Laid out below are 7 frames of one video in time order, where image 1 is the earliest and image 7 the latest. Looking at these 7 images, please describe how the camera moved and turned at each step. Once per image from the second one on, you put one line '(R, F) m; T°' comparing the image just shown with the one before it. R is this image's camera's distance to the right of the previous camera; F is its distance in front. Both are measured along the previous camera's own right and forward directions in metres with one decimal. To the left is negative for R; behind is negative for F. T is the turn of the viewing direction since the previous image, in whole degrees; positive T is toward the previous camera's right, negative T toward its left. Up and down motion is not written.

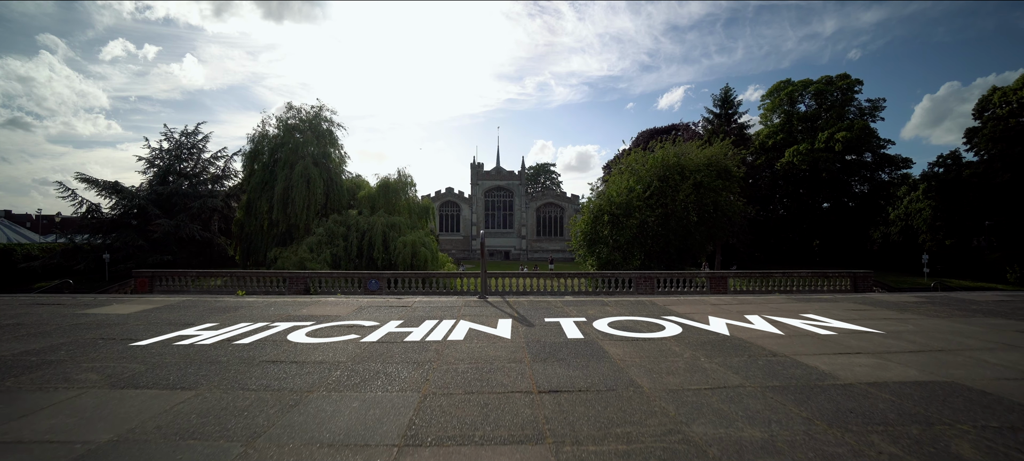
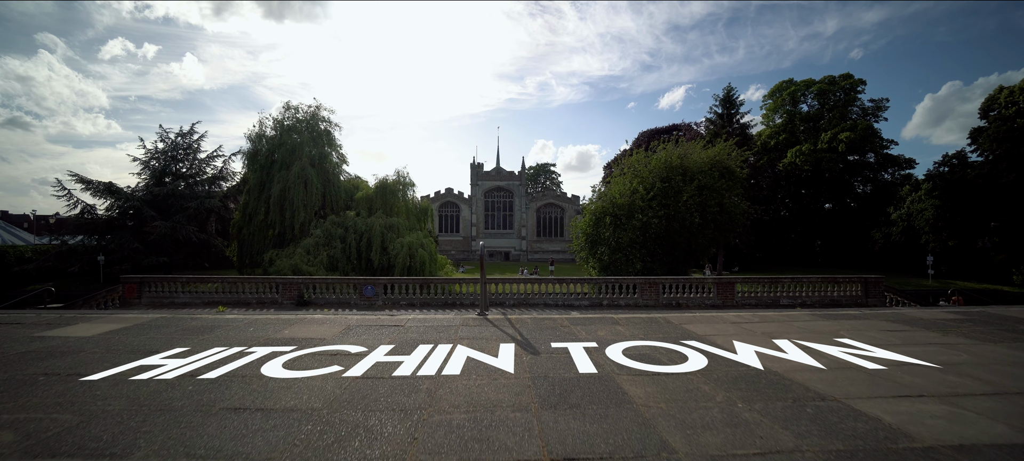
(0.0, +0.5) m; 0°
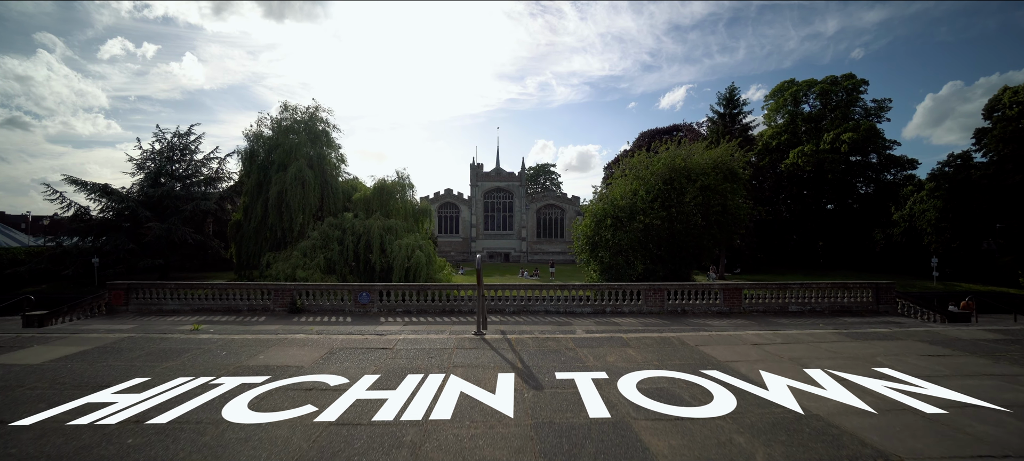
(0.0, +0.5) m; 0°
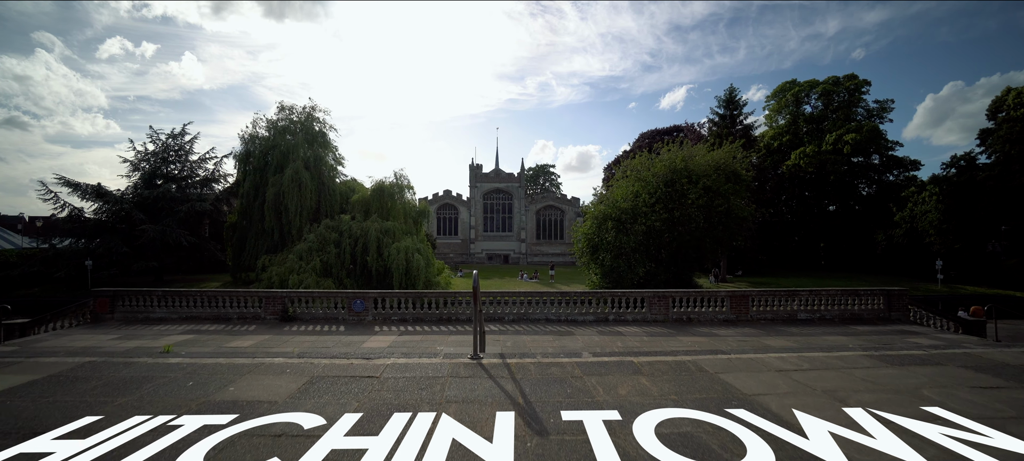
(0.0, +0.4) m; 0°
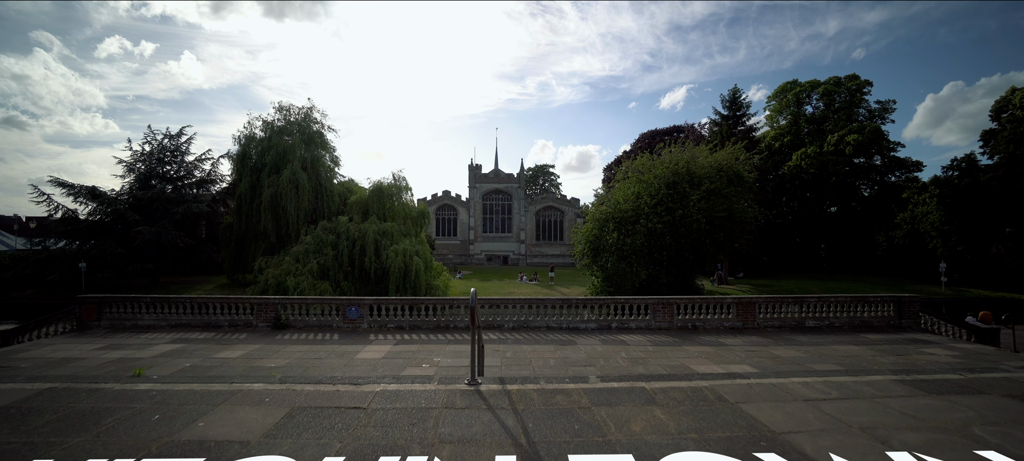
(0.0, +0.4) m; 0°
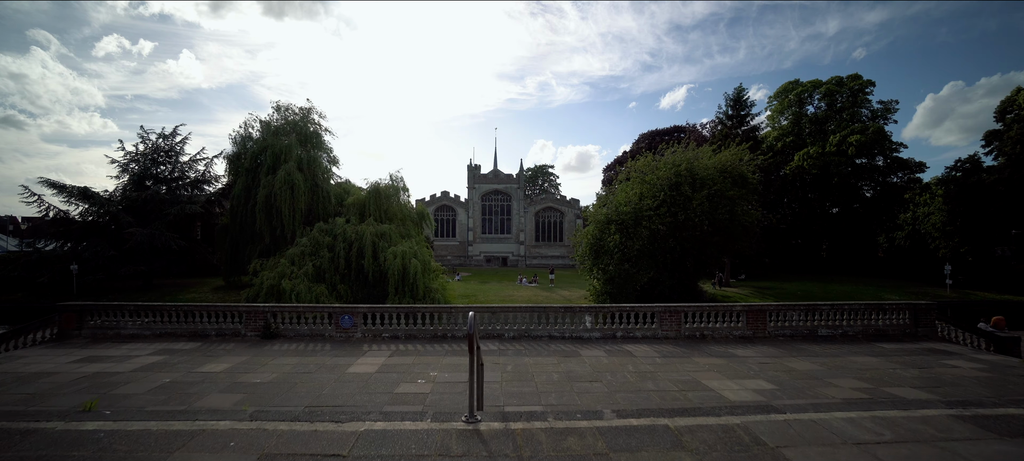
(0.0, +0.5) m; 0°
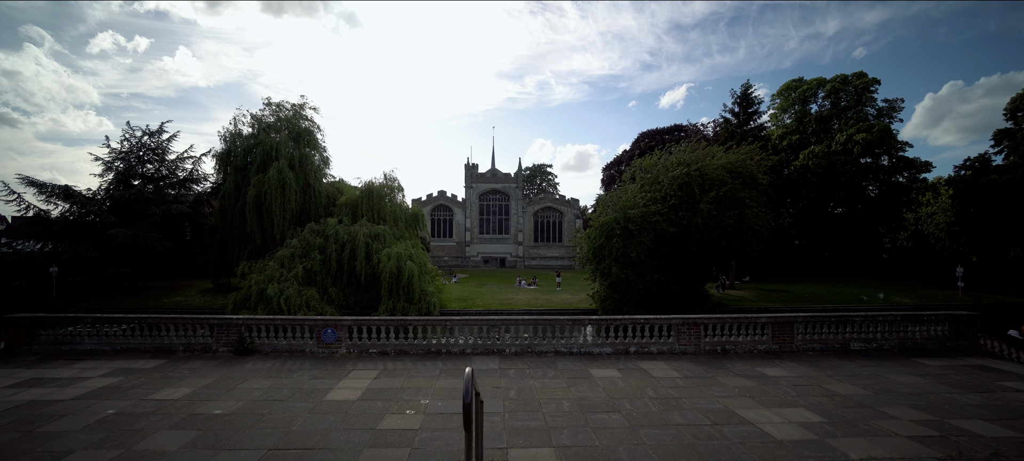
(-0.1, +1.2) m; 0°
